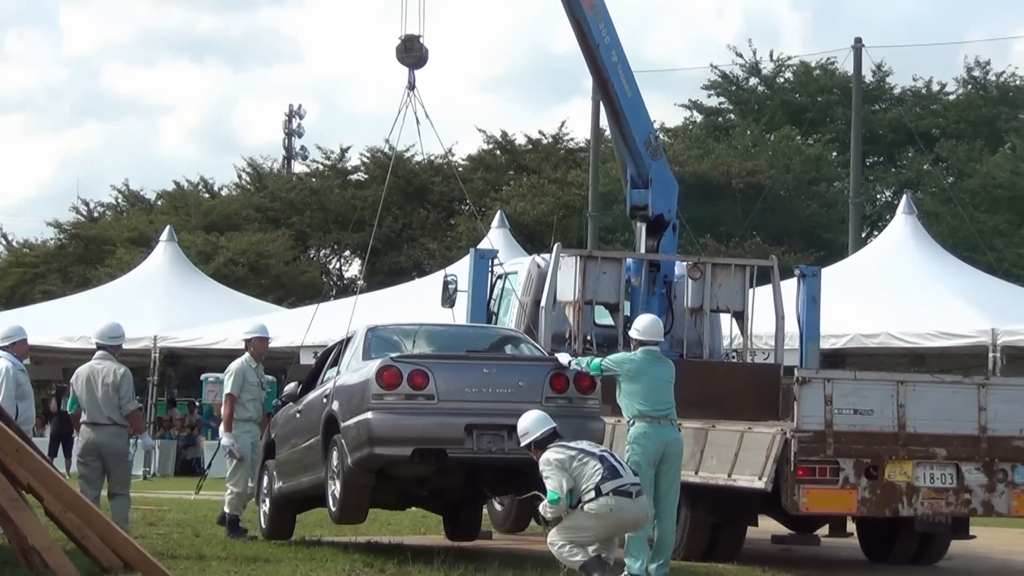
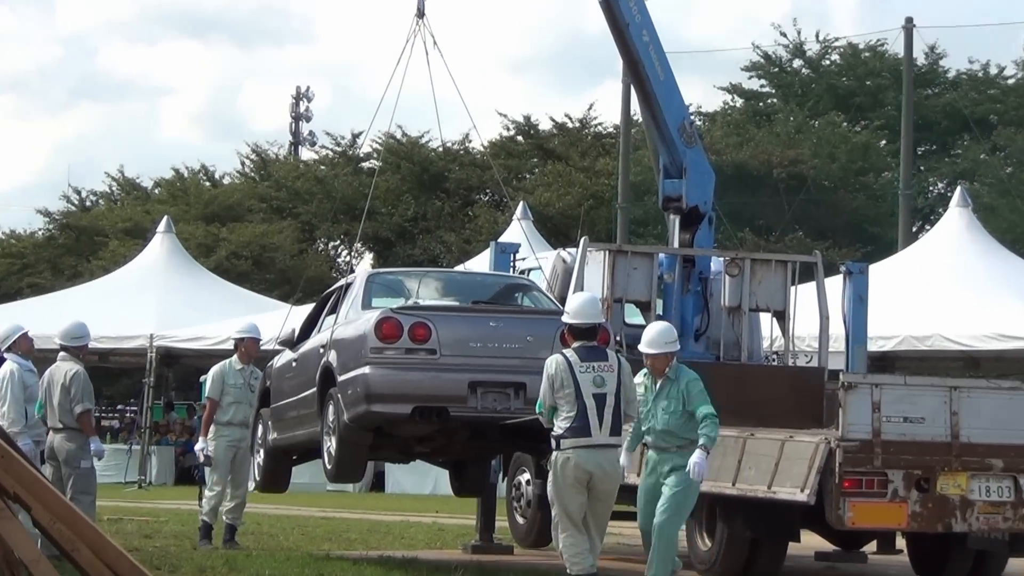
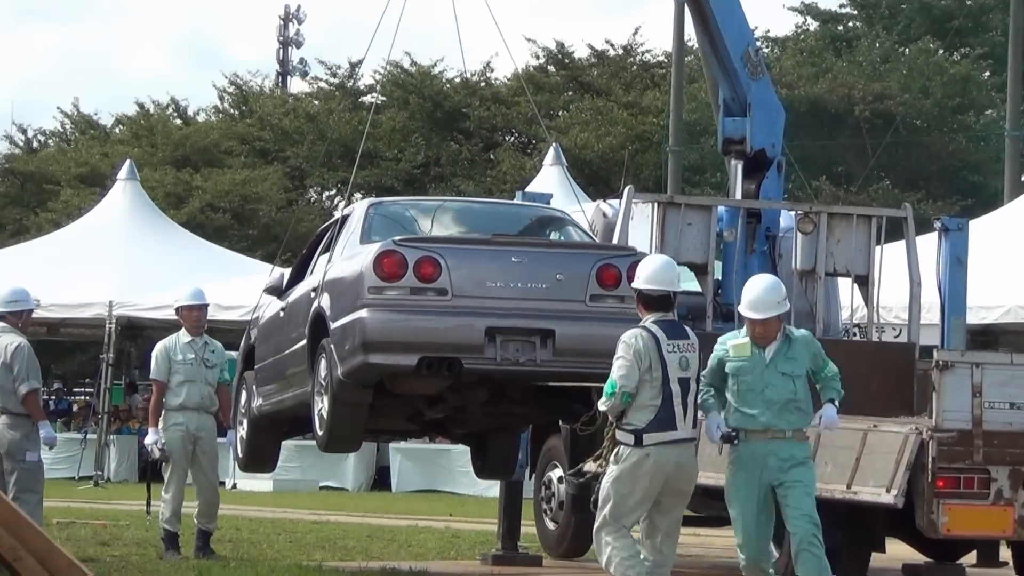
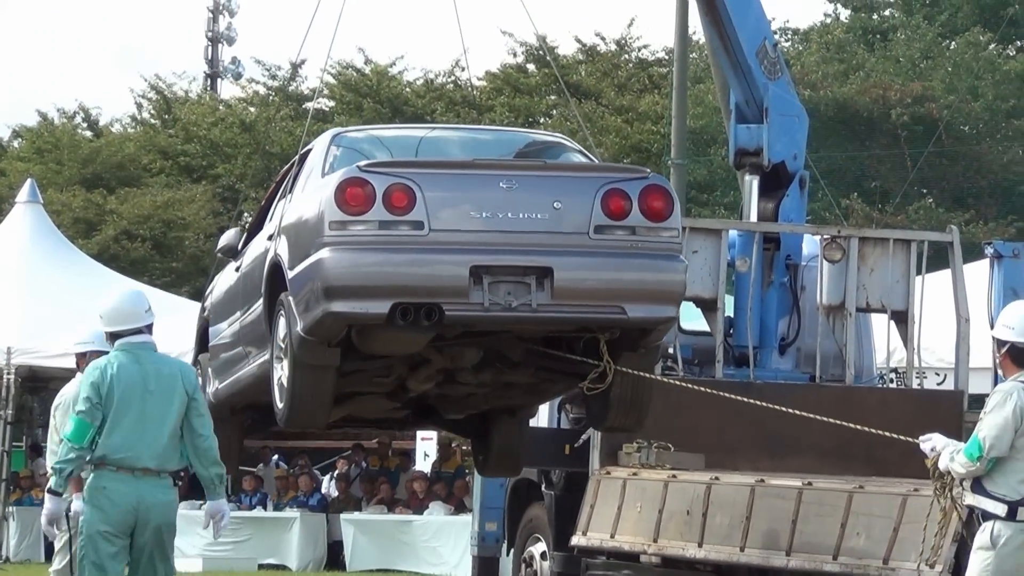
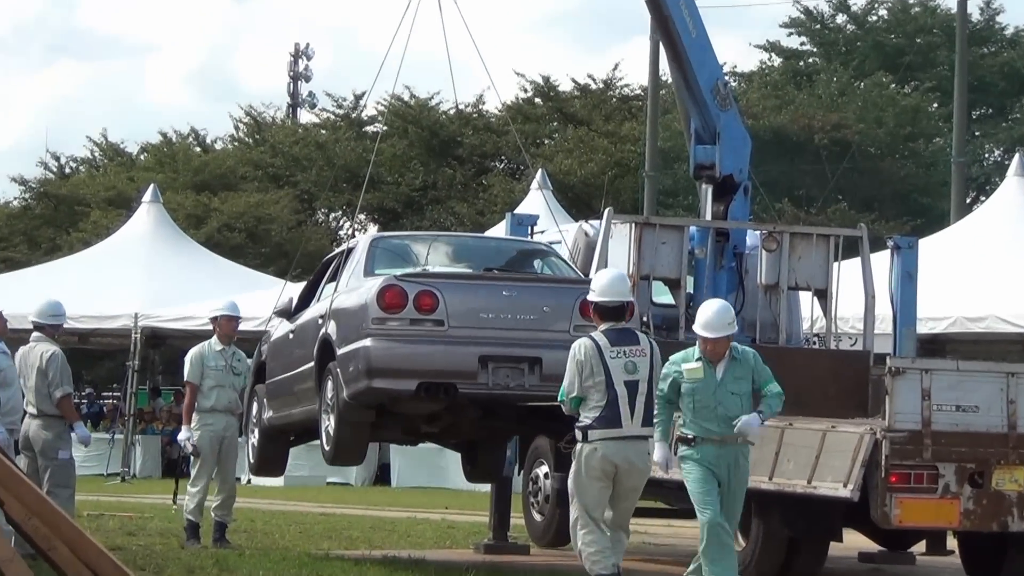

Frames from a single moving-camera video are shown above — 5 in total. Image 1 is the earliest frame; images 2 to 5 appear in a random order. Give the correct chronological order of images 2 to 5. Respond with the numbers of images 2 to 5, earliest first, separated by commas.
2, 5, 3, 4
